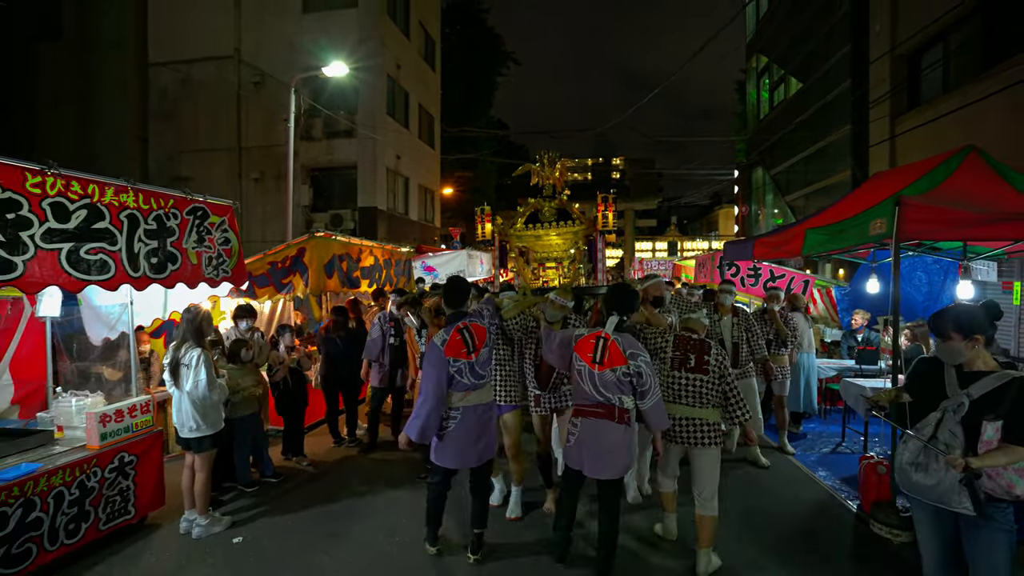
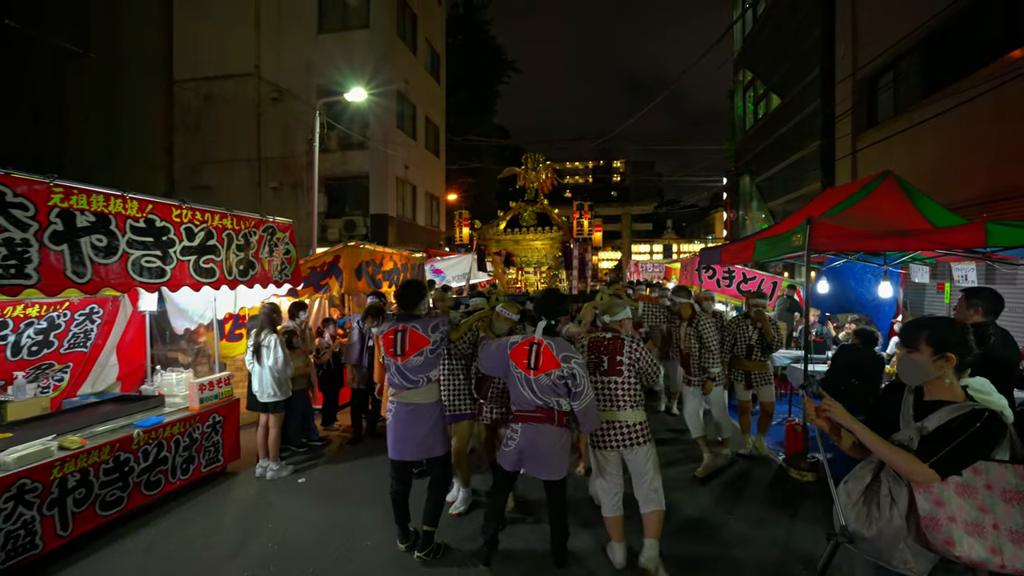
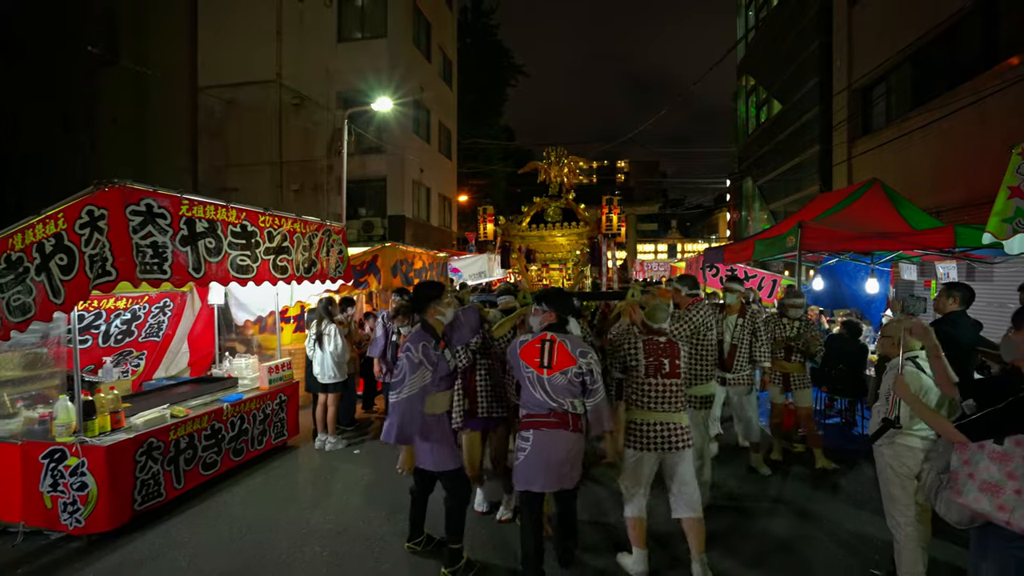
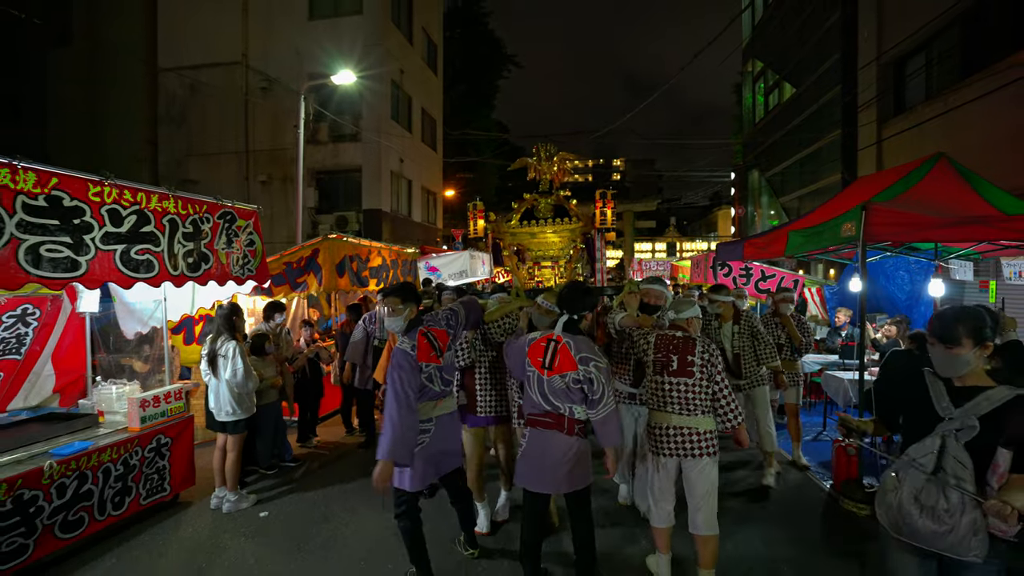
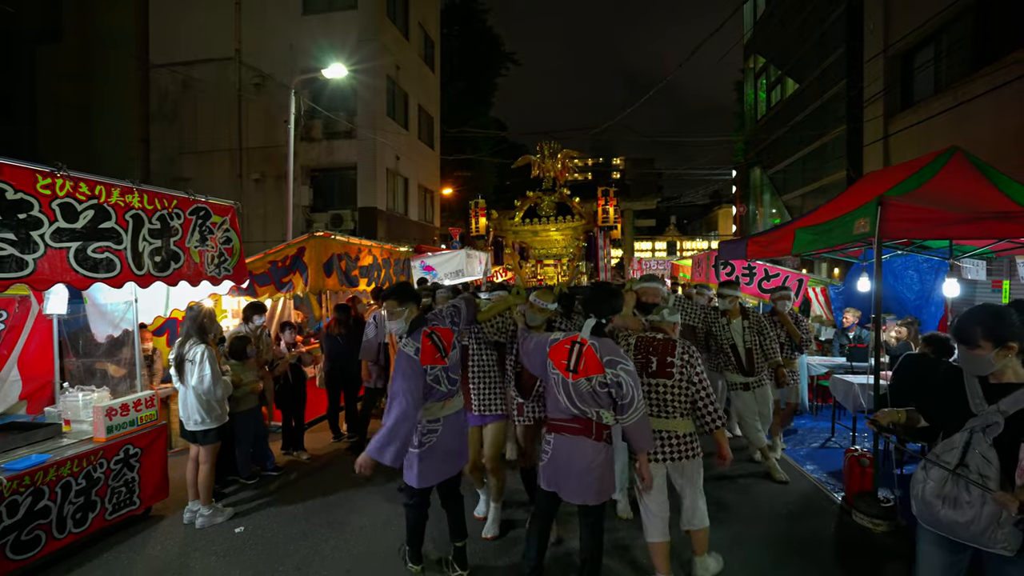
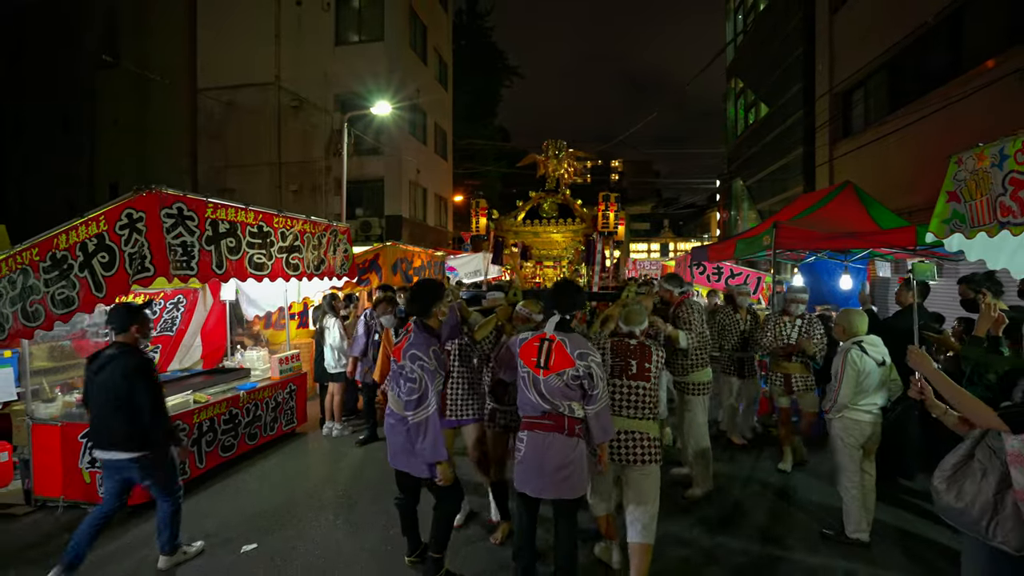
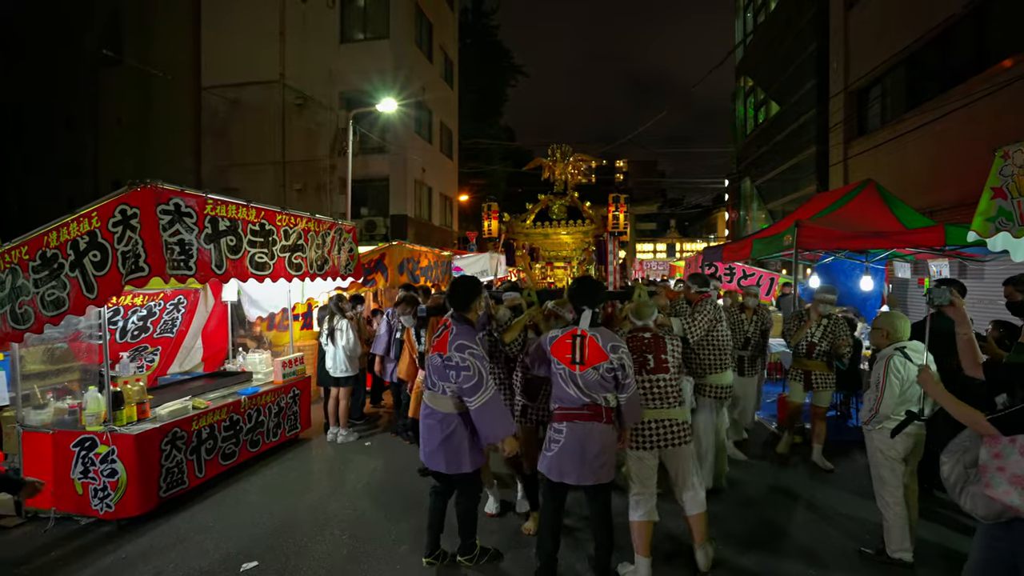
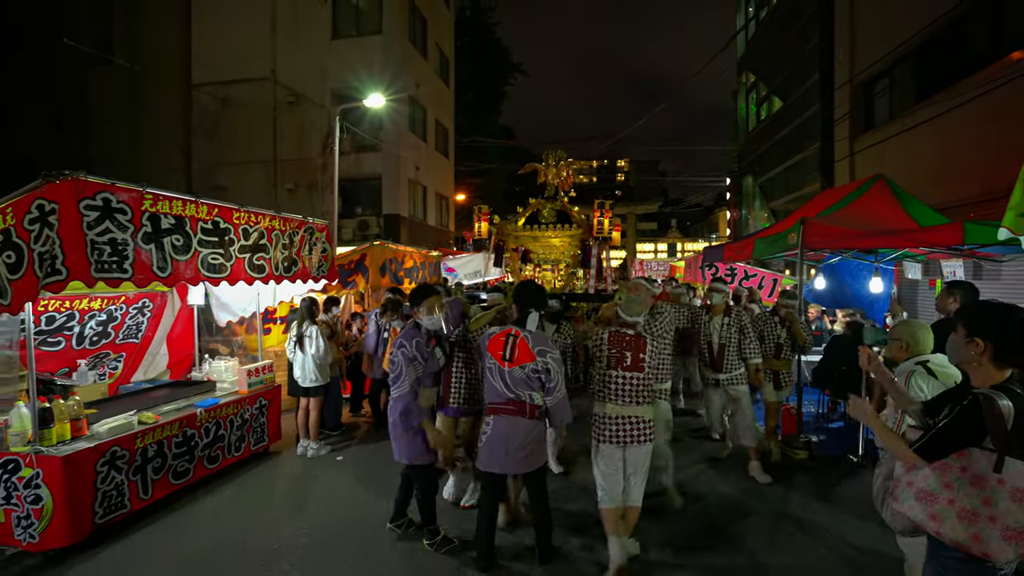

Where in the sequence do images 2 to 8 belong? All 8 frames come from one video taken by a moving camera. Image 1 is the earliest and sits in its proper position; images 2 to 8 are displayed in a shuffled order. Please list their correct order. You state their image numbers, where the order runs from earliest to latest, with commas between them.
5, 4, 2, 8, 3, 7, 6
